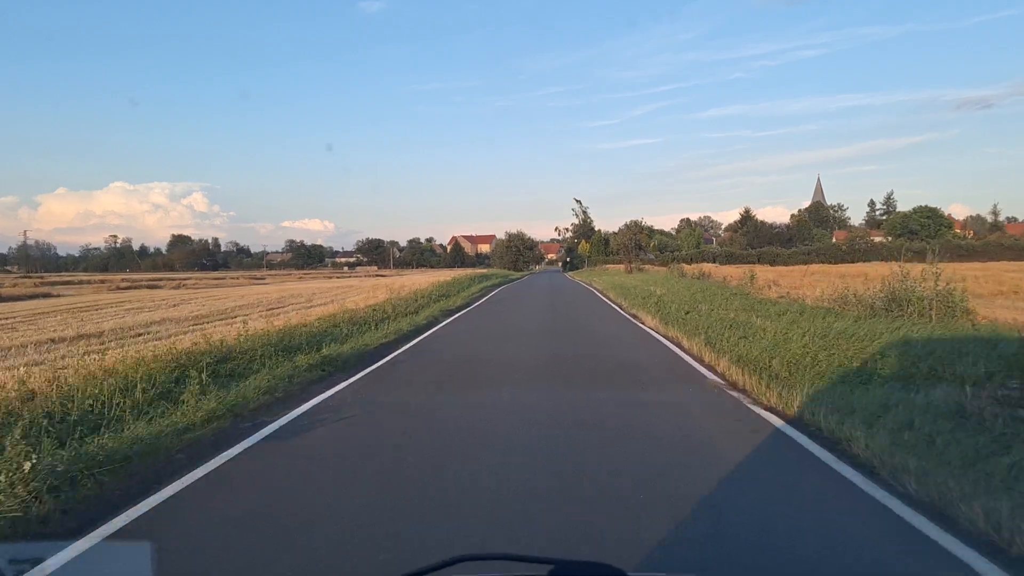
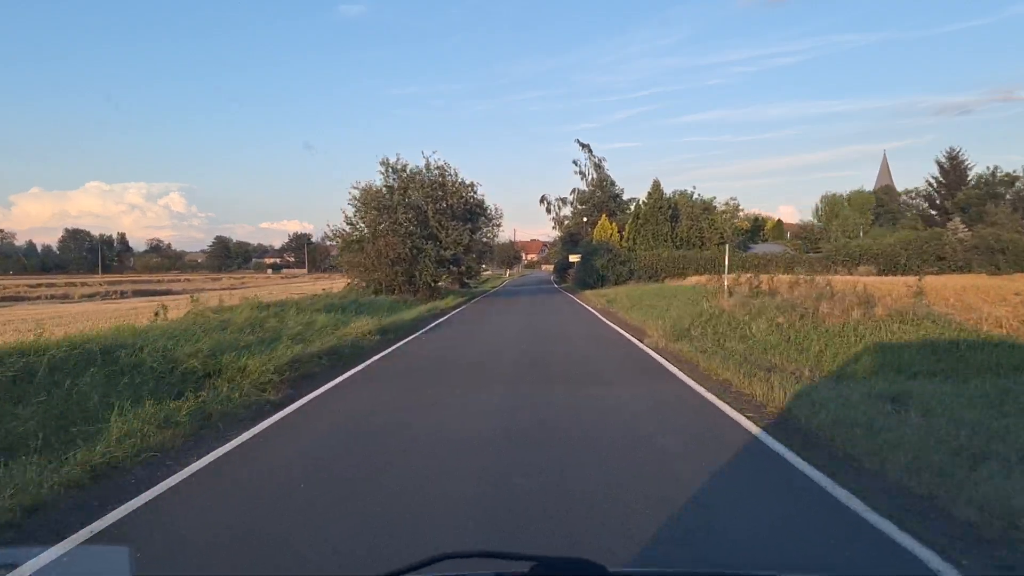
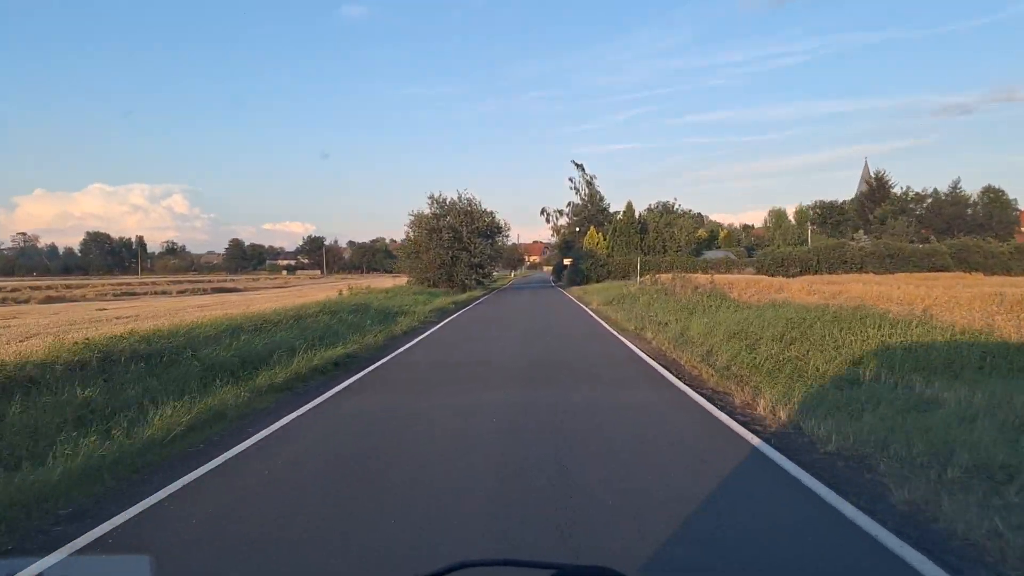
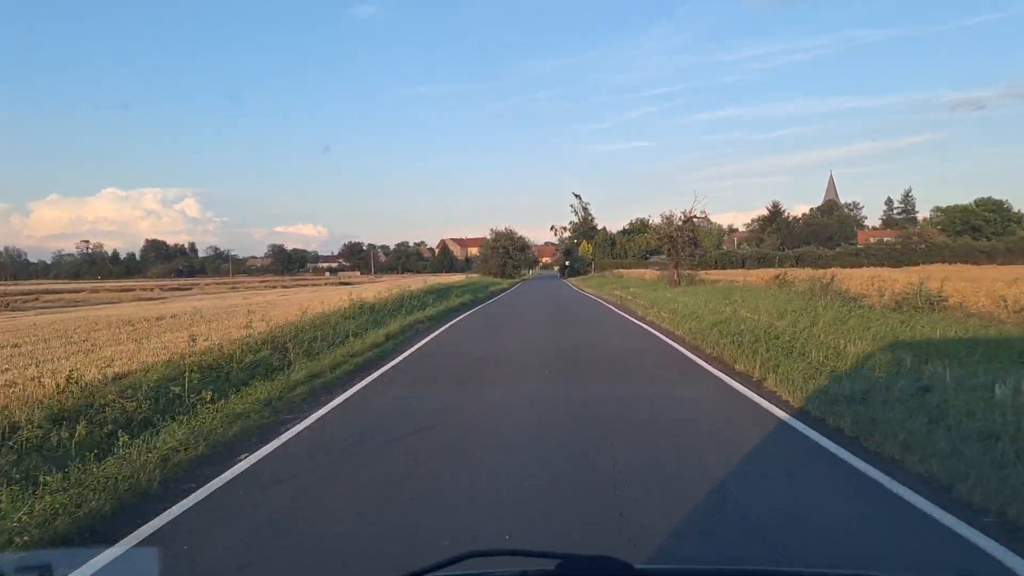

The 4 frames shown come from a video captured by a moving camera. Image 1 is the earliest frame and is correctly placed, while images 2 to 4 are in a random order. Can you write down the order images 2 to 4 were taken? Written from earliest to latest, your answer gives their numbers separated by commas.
4, 3, 2
